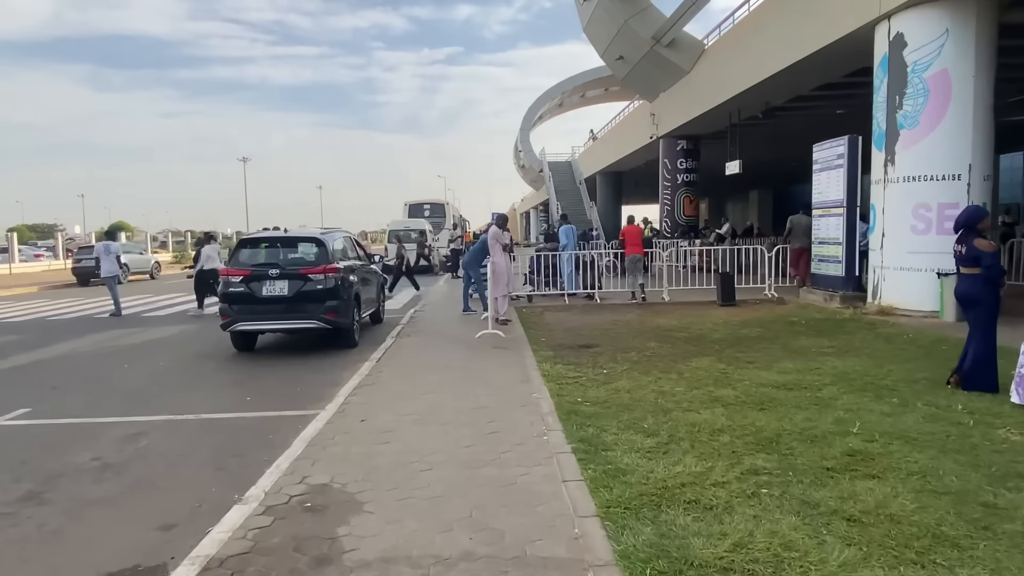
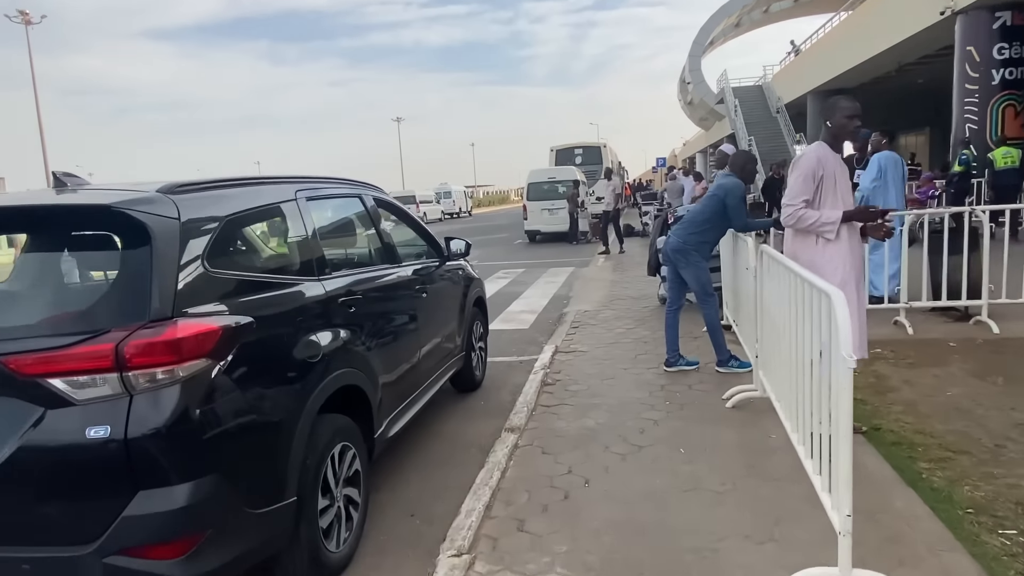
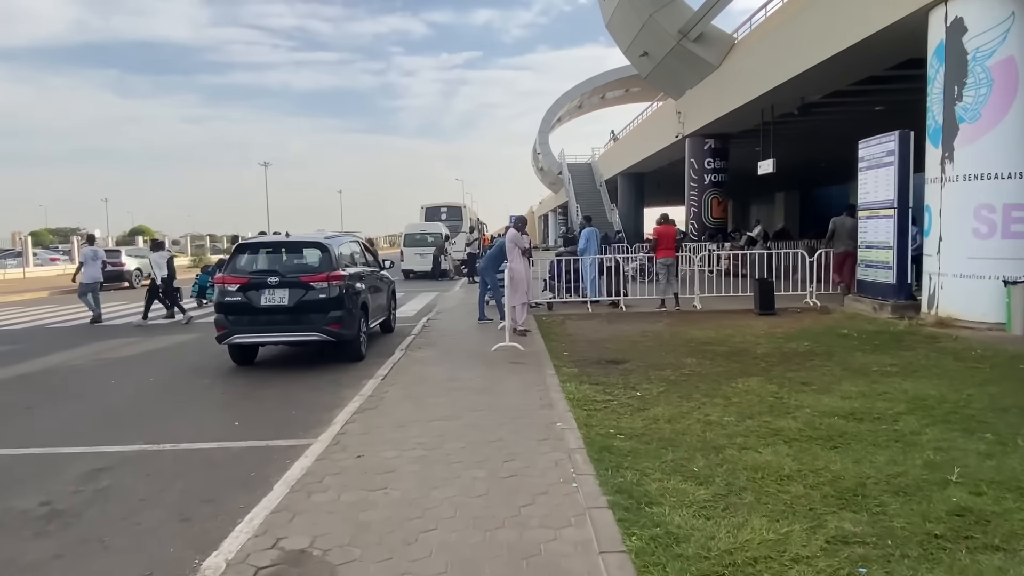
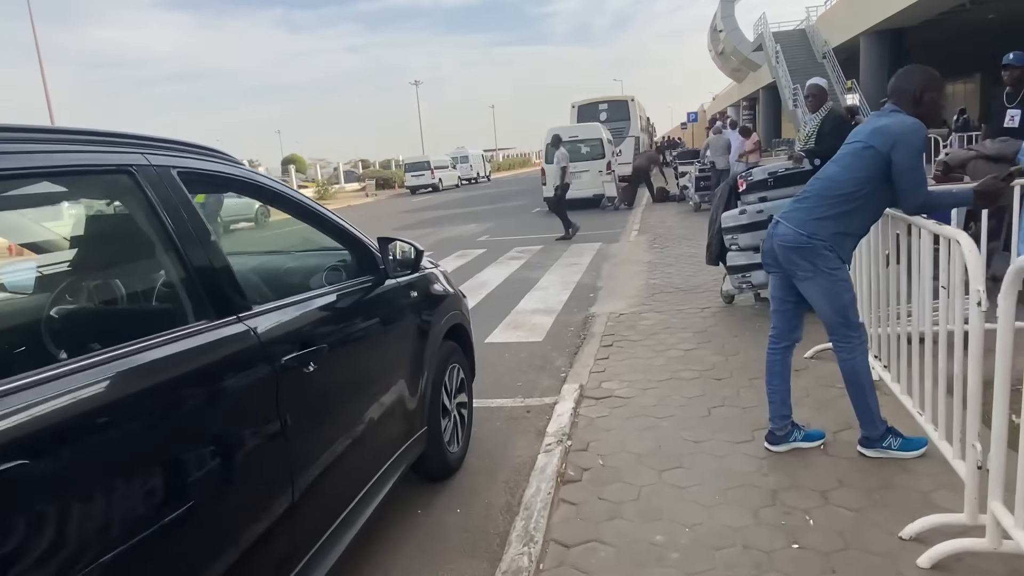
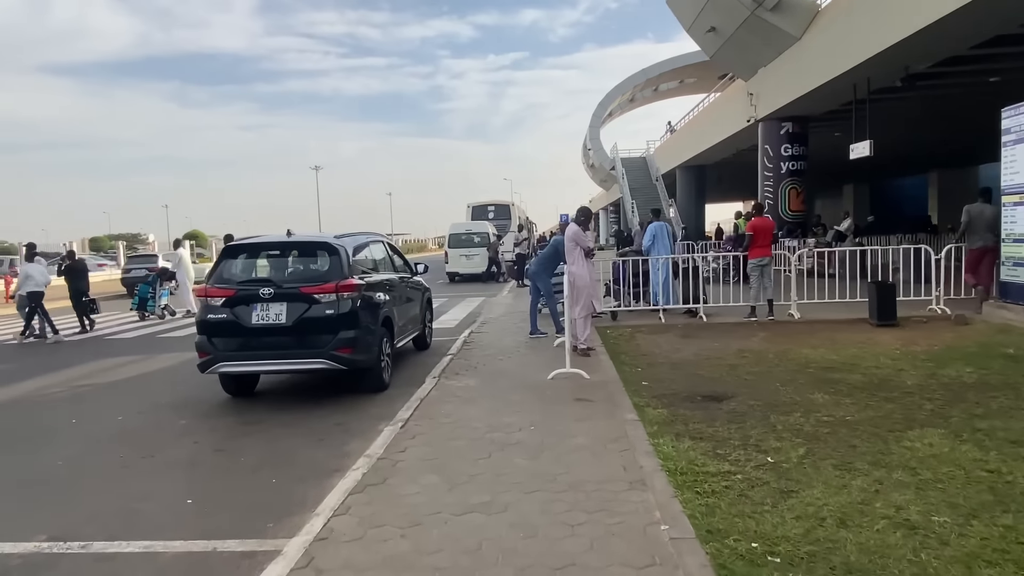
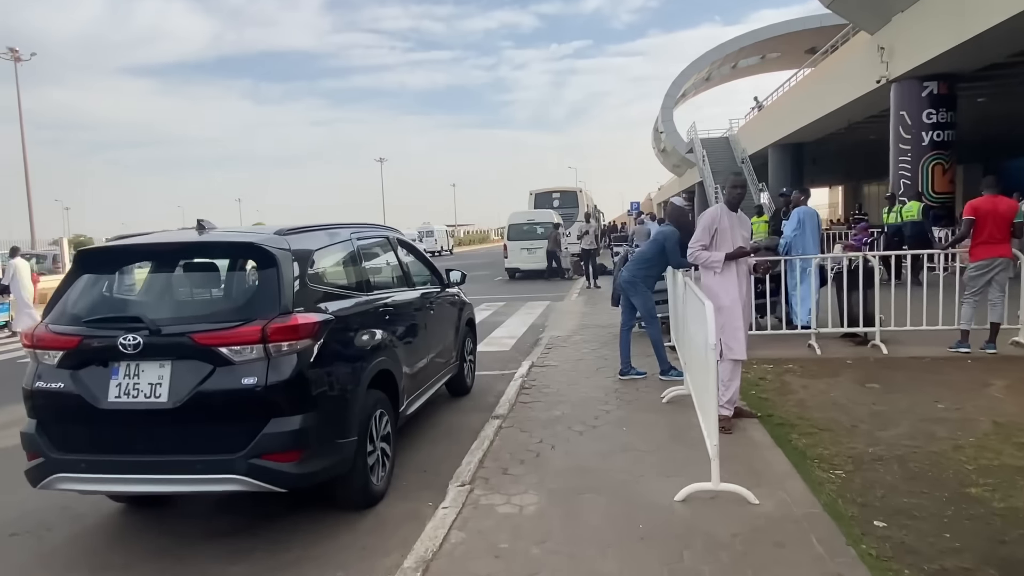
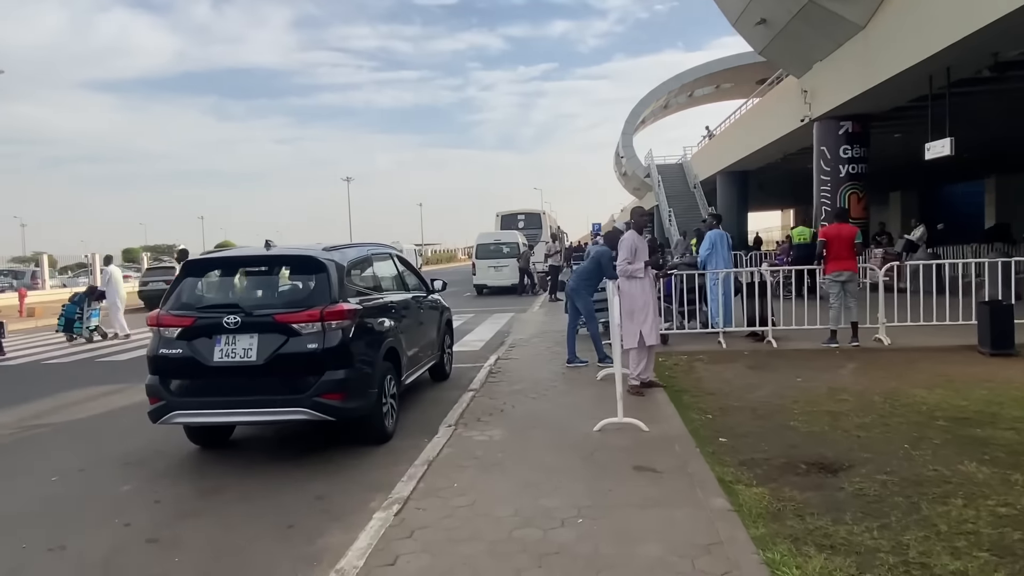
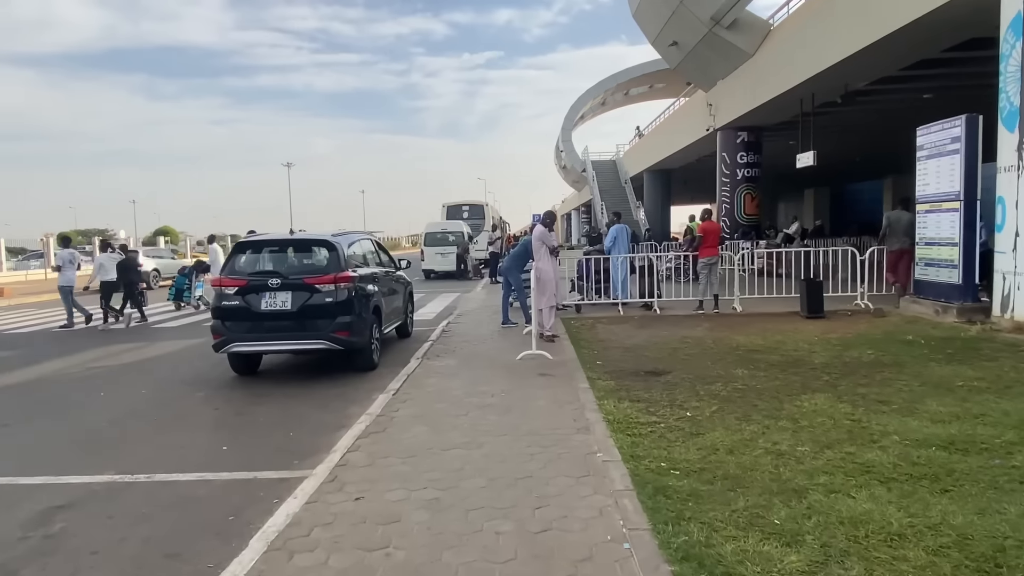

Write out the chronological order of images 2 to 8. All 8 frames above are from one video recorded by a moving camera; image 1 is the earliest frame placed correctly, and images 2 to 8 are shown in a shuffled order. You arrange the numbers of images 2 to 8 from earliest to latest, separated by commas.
3, 8, 5, 7, 6, 2, 4
